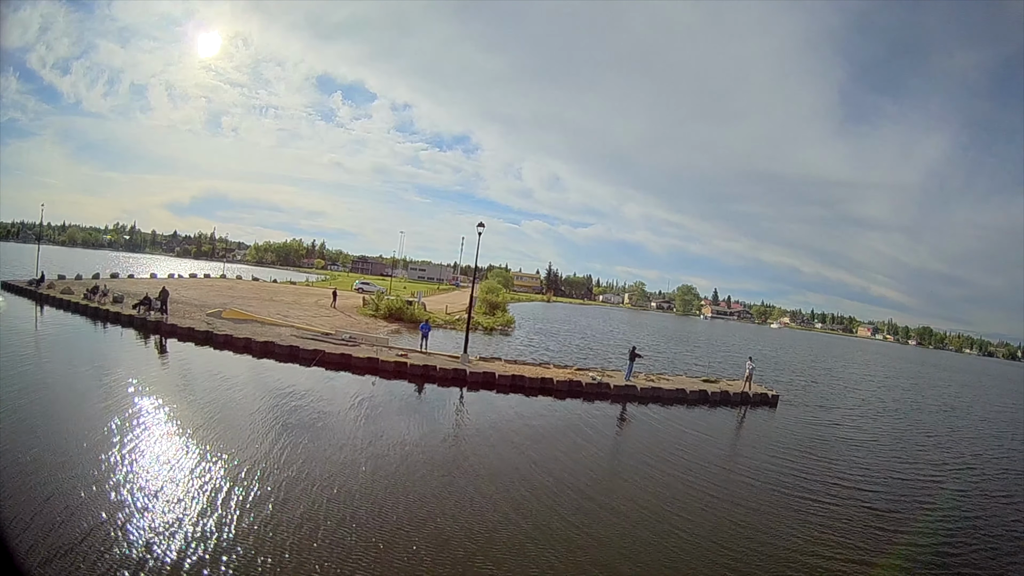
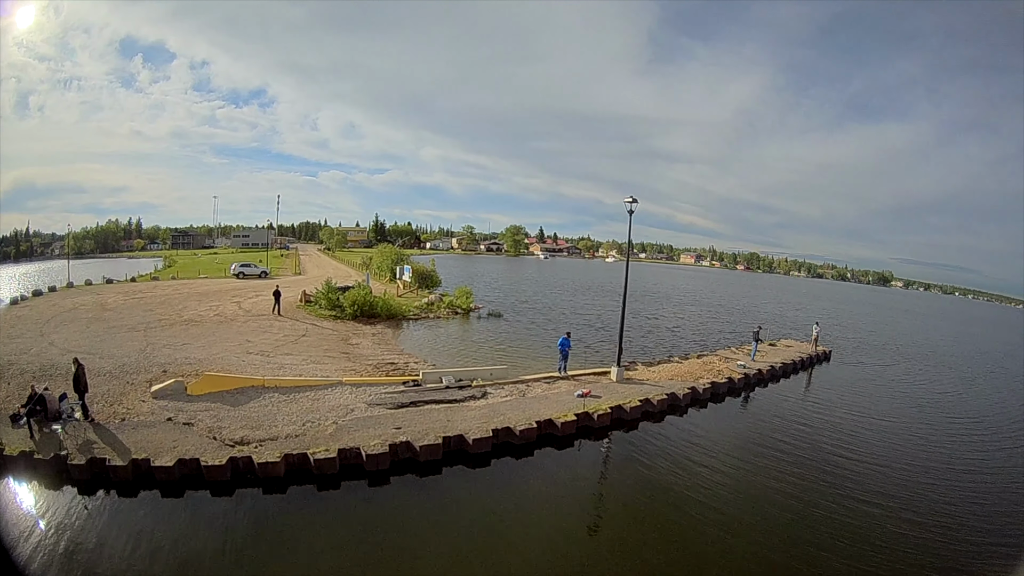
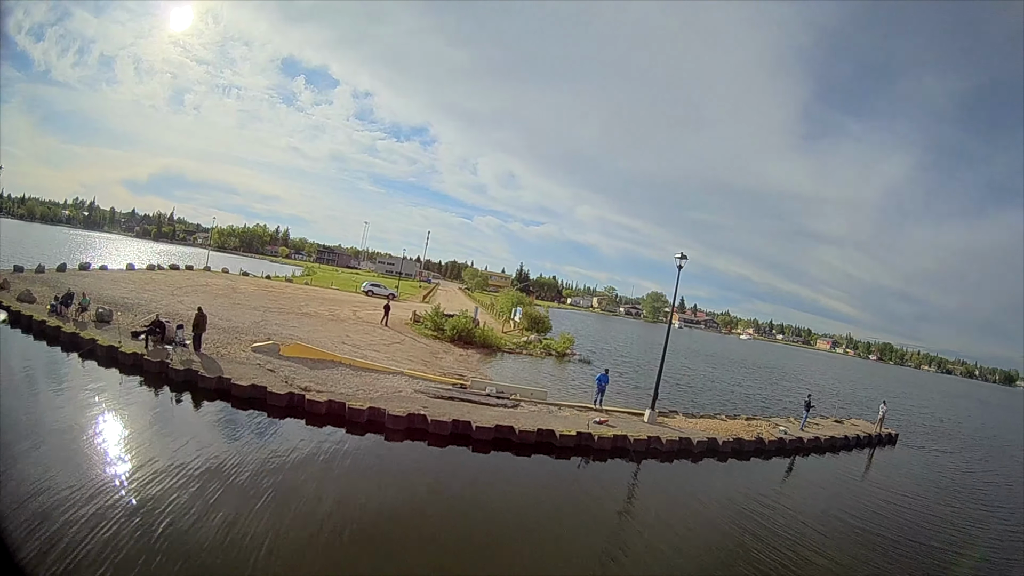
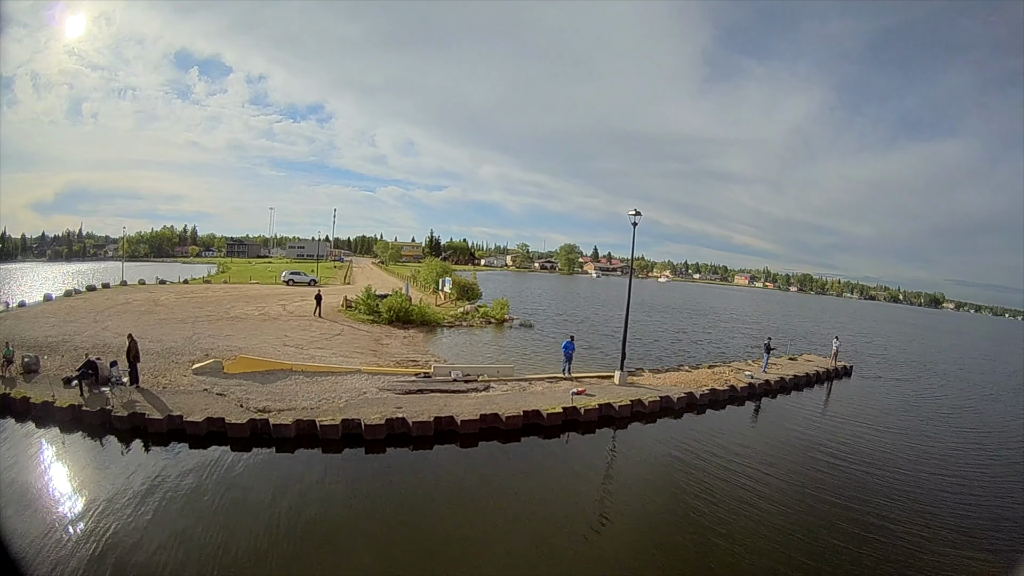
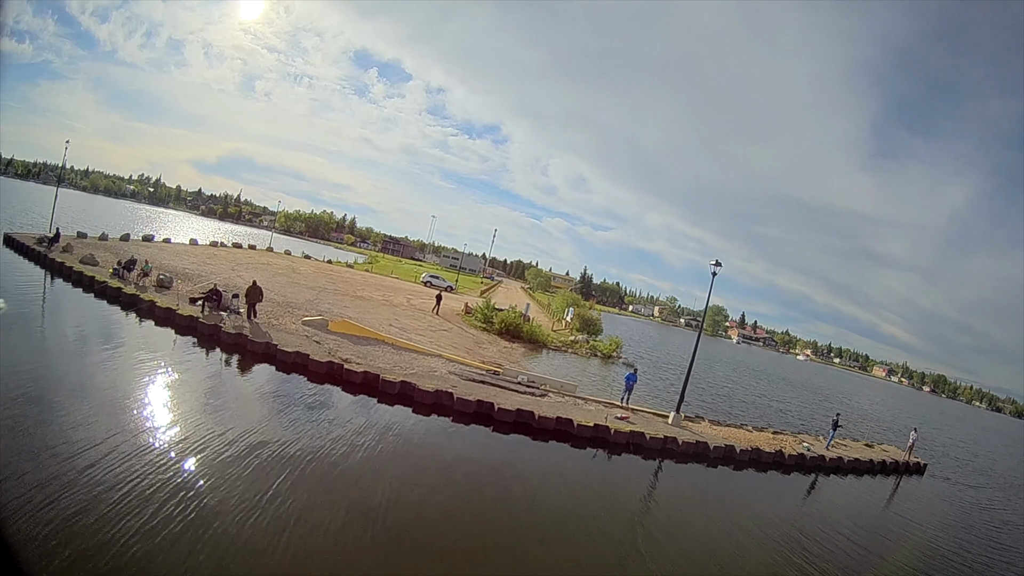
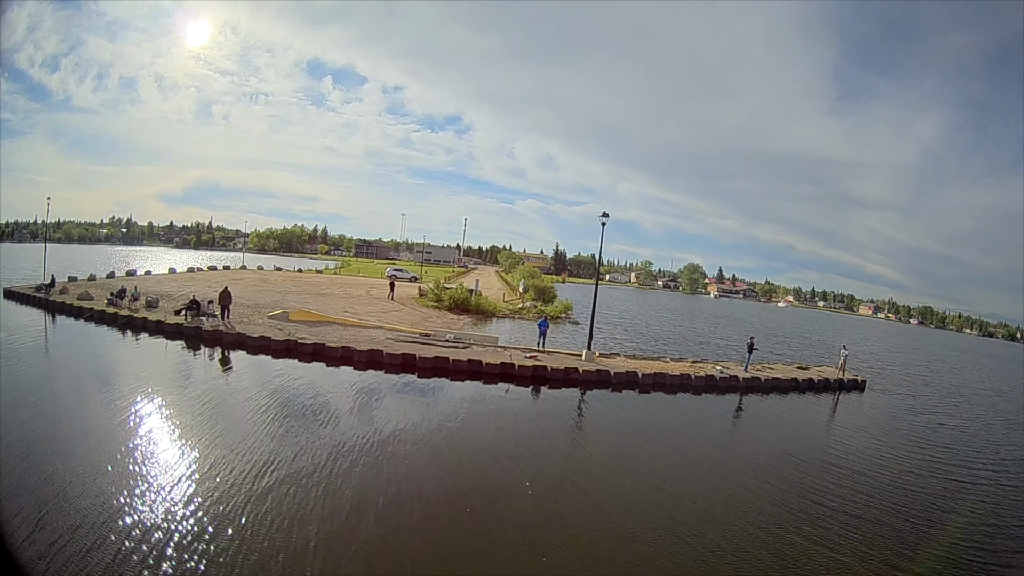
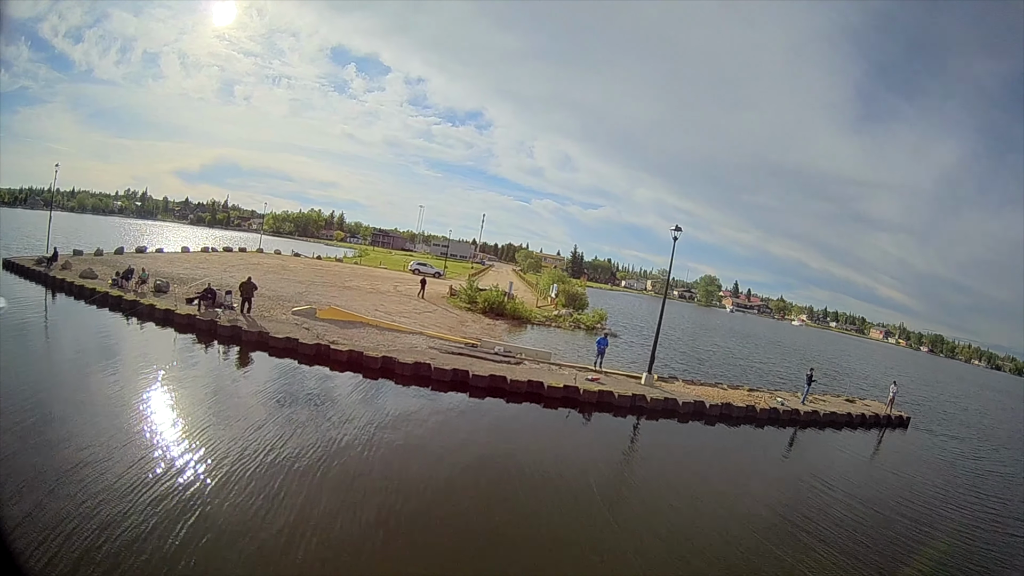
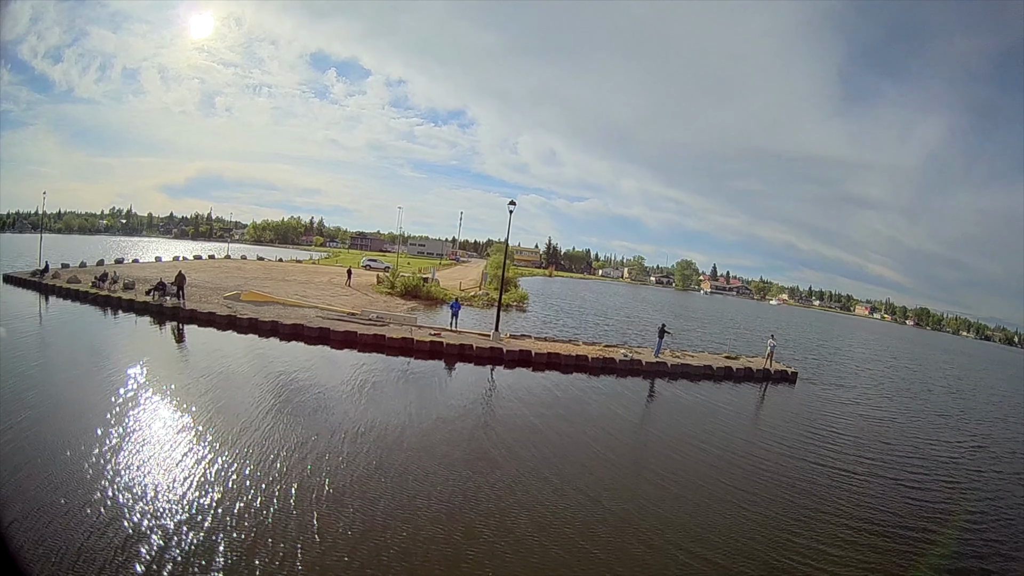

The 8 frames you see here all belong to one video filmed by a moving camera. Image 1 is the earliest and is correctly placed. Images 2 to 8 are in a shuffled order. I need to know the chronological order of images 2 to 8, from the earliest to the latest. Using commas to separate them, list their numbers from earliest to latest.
8, 6, 7, 5, 3, 4, 2
